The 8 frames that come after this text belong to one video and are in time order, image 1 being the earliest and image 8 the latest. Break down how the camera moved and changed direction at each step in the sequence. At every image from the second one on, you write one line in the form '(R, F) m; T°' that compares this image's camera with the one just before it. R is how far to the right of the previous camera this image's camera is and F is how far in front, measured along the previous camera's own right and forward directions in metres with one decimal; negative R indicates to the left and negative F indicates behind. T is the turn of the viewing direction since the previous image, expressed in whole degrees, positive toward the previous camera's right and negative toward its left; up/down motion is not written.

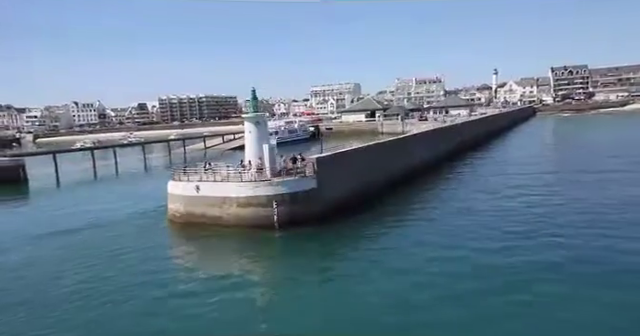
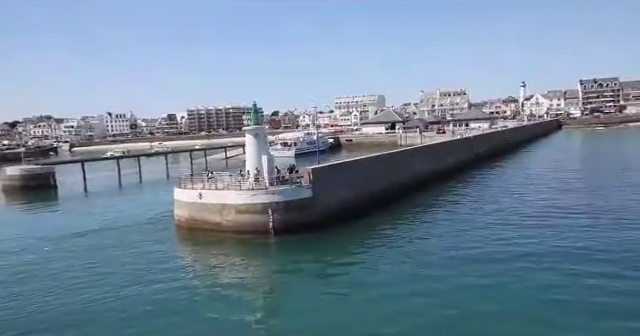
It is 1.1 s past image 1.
(+1.2, -1.1) m; -3°
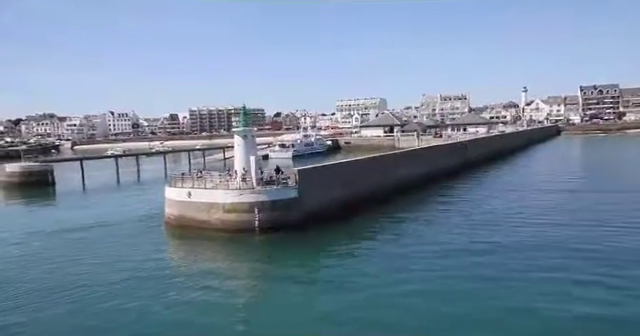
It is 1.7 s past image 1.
(+0.6, -0.5) m; 0°
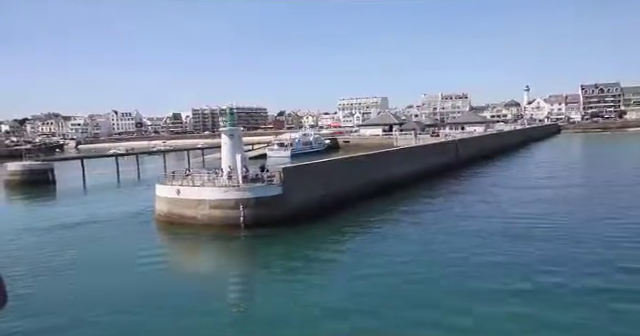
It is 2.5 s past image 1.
(+0.8, -0.7) m; -1°
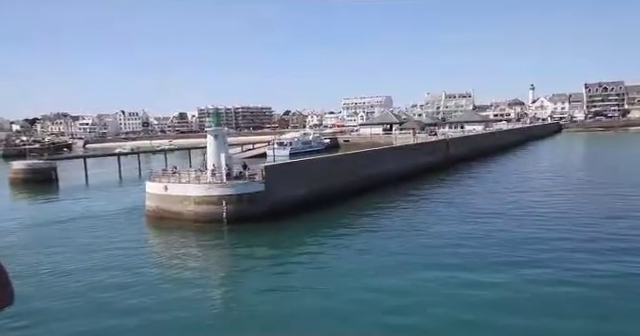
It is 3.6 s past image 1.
(+1.2, -1.0) m; -1°
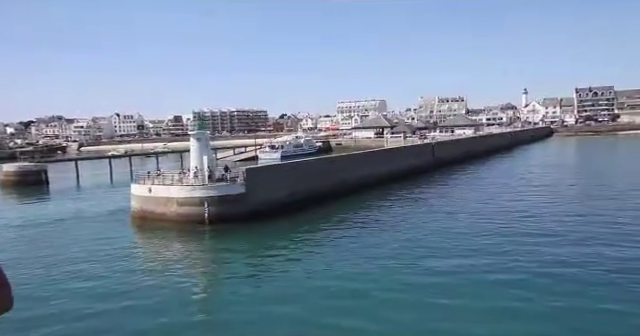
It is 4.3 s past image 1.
(+0.7, -0.6) m; 0°
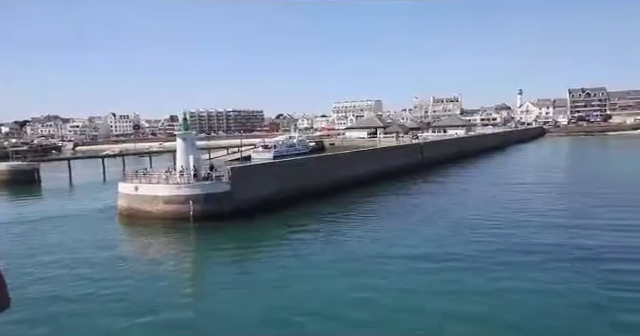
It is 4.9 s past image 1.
(+0.6, -0.5) m; 0°
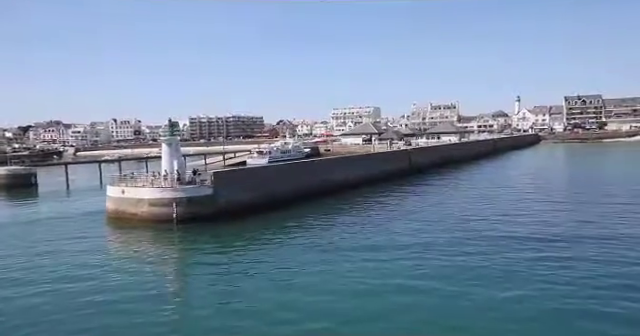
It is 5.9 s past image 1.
(+1.1, -1.0) m; 0°
